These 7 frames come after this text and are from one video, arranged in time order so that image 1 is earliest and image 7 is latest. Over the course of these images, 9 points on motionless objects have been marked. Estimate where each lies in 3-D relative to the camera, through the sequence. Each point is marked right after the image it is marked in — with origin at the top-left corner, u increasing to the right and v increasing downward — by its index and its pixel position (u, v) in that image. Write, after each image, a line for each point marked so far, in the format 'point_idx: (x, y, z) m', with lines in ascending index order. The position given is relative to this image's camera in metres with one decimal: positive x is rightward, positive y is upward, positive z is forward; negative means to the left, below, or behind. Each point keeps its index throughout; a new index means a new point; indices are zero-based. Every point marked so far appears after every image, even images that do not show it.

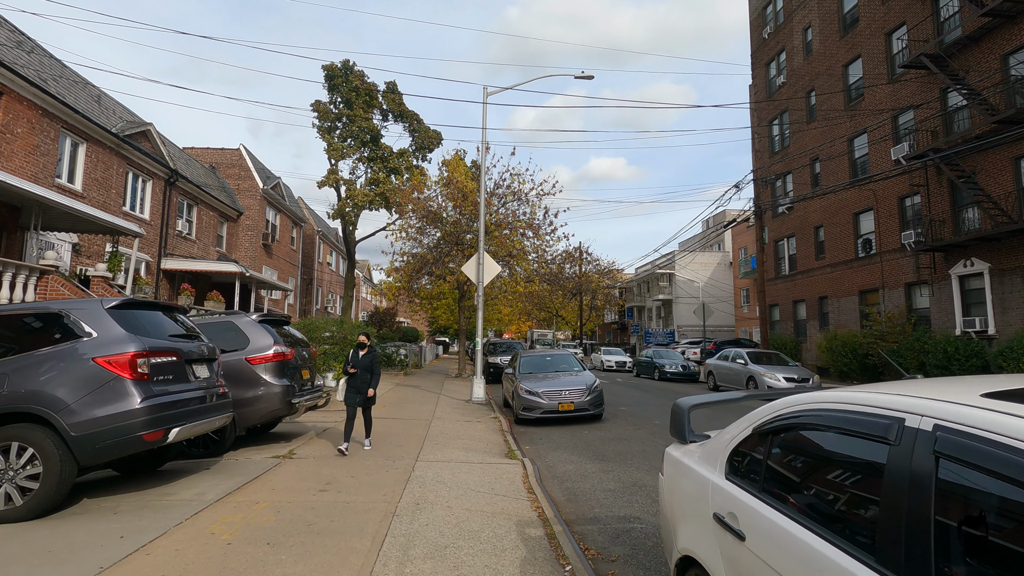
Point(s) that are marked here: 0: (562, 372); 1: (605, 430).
0: (+1.2, -2.0, +12.7) m
1: (+1.8, -2.8, +10.5) m
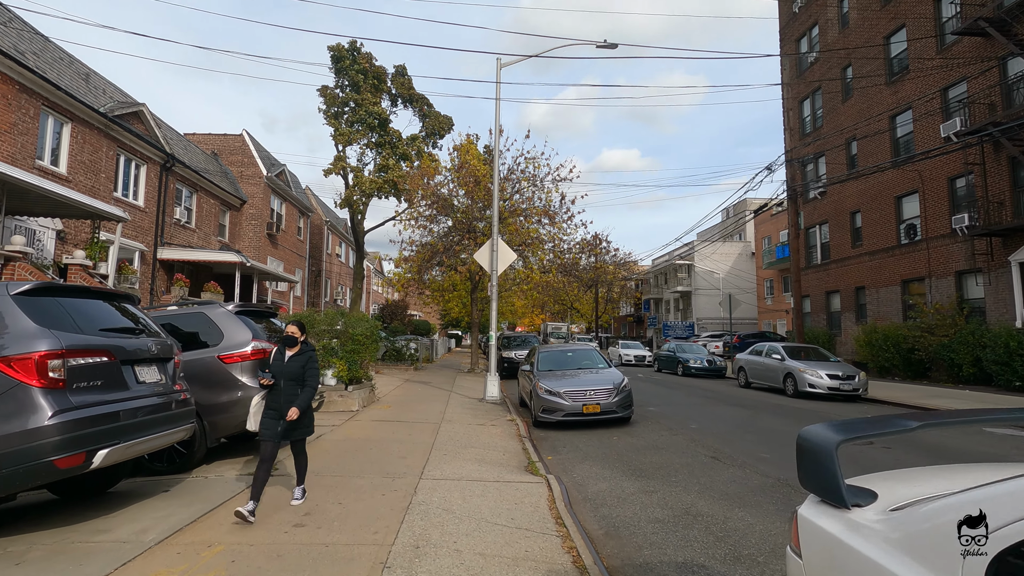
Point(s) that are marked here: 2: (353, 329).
0: (+1.6, -1.7, +11.5) m
1: (+2.2, -2.5, +9.2) m
2: (-3.3, -0.9, +11.2) m
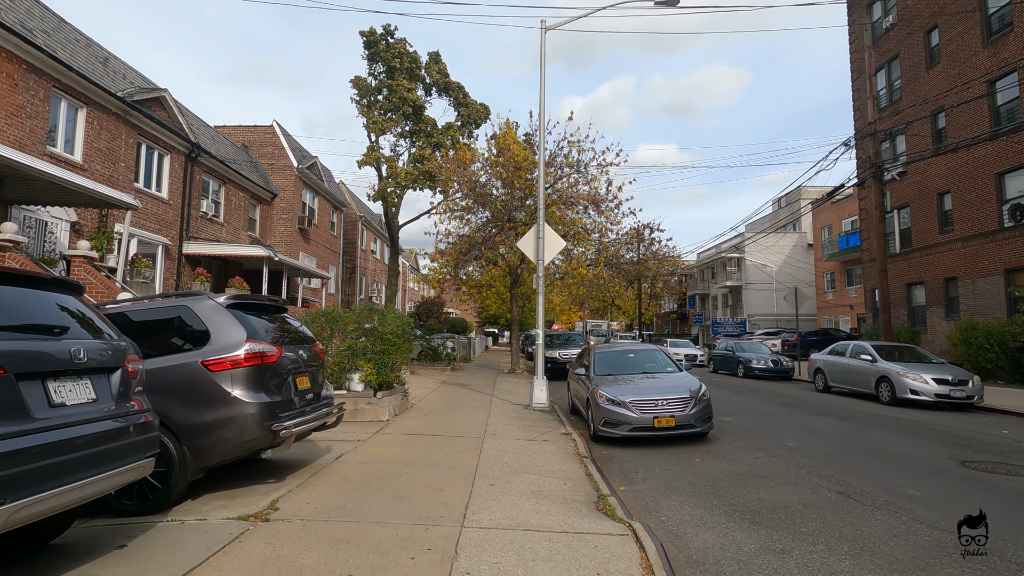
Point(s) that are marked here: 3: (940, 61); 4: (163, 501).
0: (+2.5, -1.6, +9.8) m
1: (+3.0, -2.4, +7.5) m
2: (-2.4, -0.7, +9.8) m
3: (+15.6, +8.3, +19.5) m
4: (-2.9, -1.8, +4.5) m
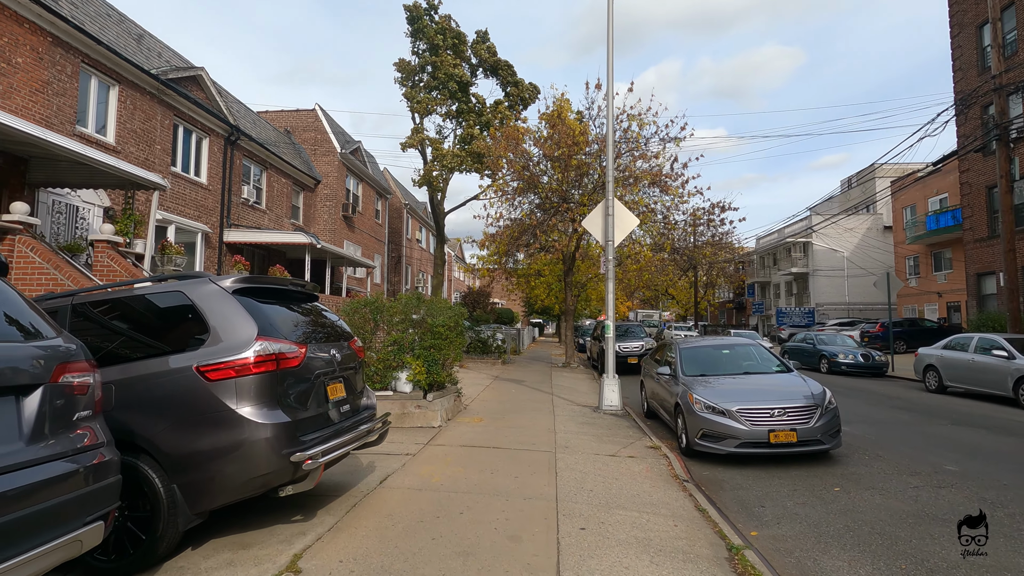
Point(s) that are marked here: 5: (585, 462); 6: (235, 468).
0: (+3.6, -1.3, +8.1) m
1: (+3.9, -2.1, +5.8) m
2: (-1.3, -0.5, +8.5) m
3: (+17.3, +8.8, +16.6) m
4: (-2.2, -1.6, +3.3) m
5: (+0.9, -2.1, +6.5) m
6: (-1.8, -1.1, +3.4) m
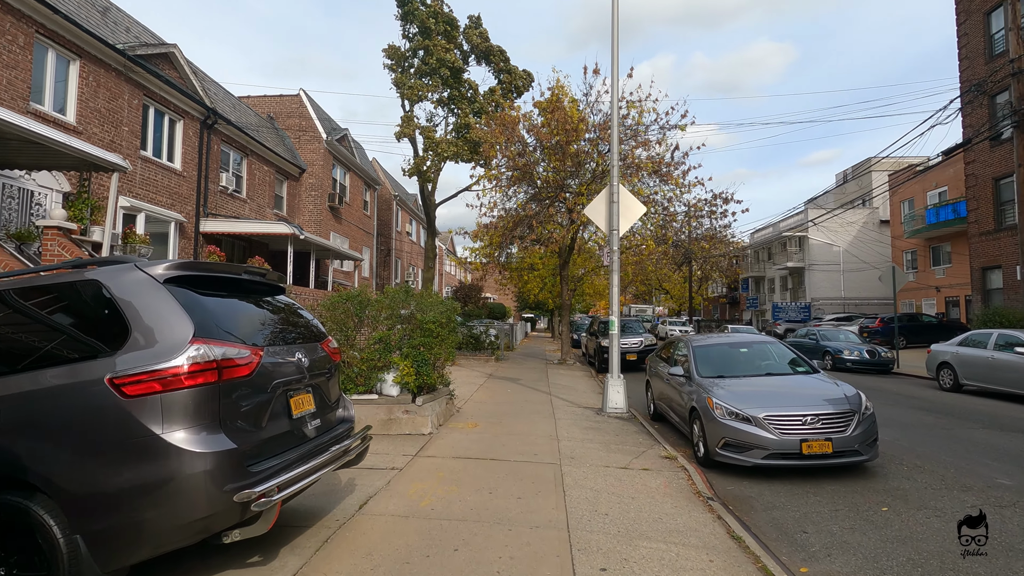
0: (+3.6, -1.2, +7.4) m
1: (+3.9, -2.1, +5.1) m
2: (-1.3, -0.4, +7.7) m
3: (+17.2, +9.0, +16.0) m
4: (-2.2, -1.6, +2.5) m
5: (+0.9, -2.0, +5.7) m
6: (-1.7, -1.1, +2.6) m
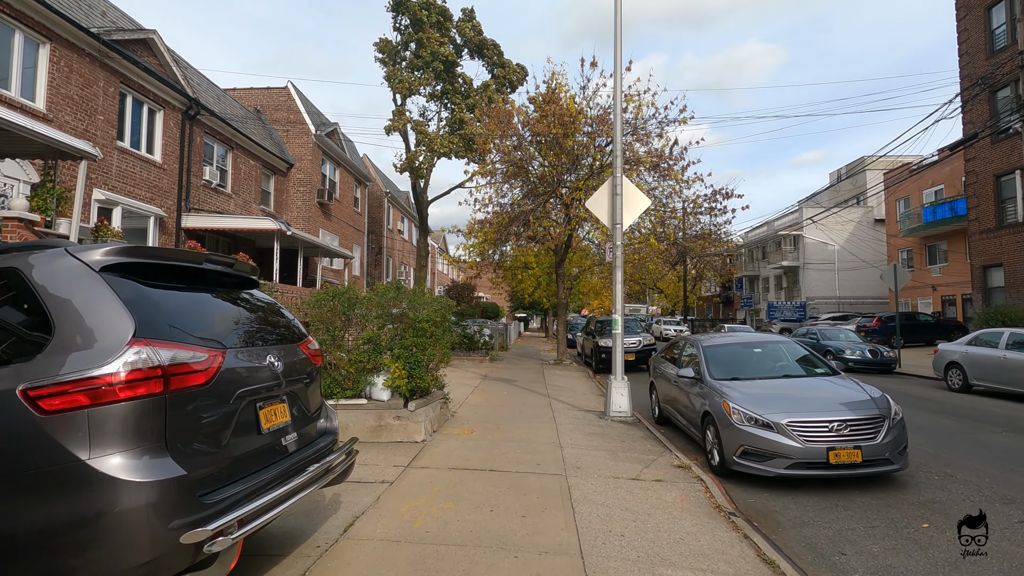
0: (+3.6, -1.1, +6.9) m
1: (+3.9, -2.0, +4.7) m
2: (-1.3, -0.3, +7.2) m
3: (+17.0, +9.0, +15.8) m
4: (-2.1, -1.5, +1.9) m
5: (+0.9, -2.0, +5.2) m
6: (-1.7, -1.0, +2.1) m
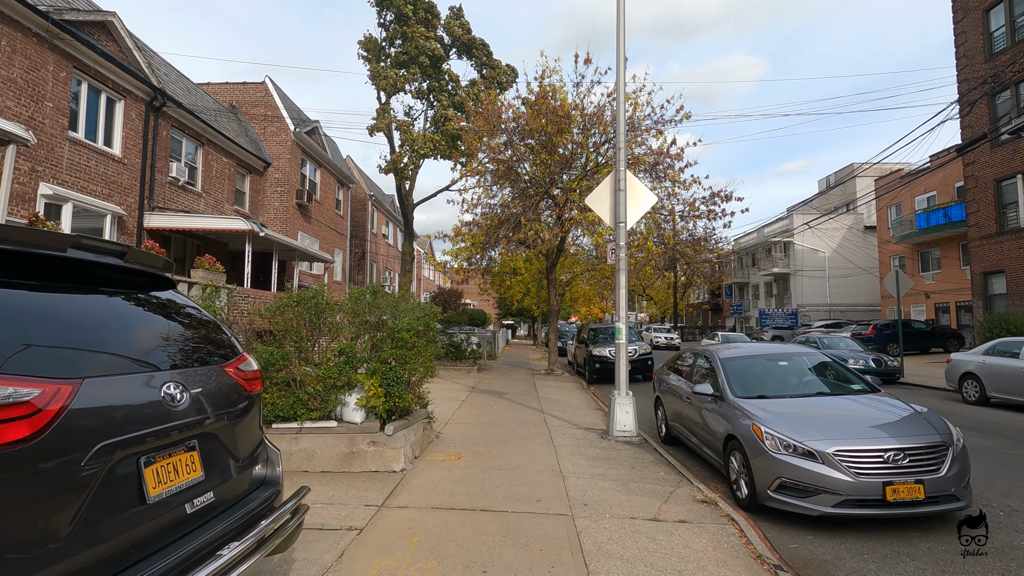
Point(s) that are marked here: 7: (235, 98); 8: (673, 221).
0: (+3.5, -1.2, +6.1) m
1: (+3.9, -2.0, +3.9) m
2: (-1.4, -0.4, +6.2) m
3: (+16.8, +8.8, +15.4) m
4: (-2.0, -1.5, +1.0) m
5: (+0.9, -2.0, +4.3) m
6: (-1.6, -1.0, +1.2) m
7: (-10.2, +7.0, +19.8) m
8: (+5.7, +2.3, +18.8) m
